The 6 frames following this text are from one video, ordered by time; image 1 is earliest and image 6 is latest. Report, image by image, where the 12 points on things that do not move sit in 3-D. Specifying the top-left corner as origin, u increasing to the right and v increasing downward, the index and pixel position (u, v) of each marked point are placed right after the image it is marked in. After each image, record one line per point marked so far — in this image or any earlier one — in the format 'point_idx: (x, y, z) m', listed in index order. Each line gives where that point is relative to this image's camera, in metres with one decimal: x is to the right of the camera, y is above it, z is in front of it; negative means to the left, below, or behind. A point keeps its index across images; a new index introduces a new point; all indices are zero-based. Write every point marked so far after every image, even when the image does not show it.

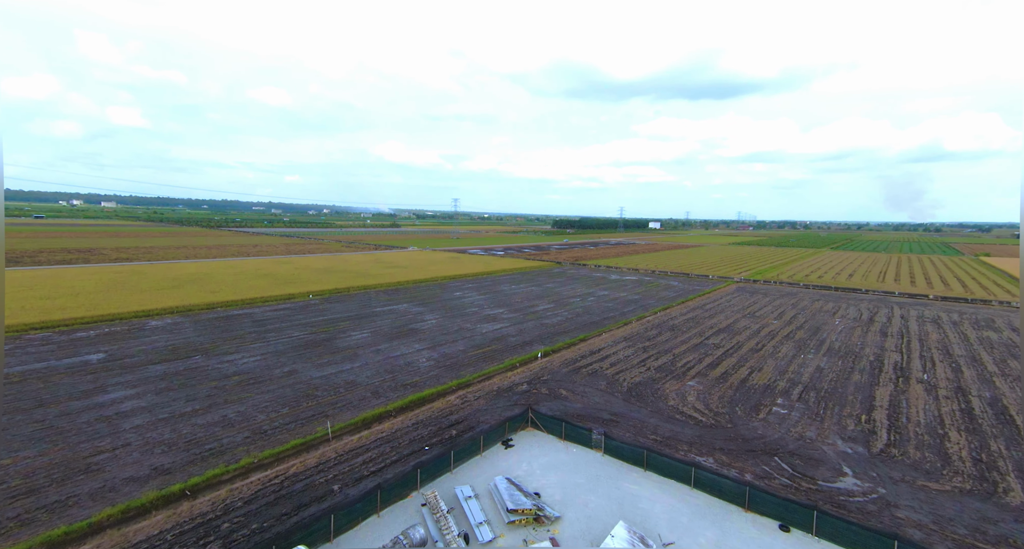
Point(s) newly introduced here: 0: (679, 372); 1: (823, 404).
0: (+4.7, -2.8, +14.2) m
1: (+7.2, -3.0, +11.7) m
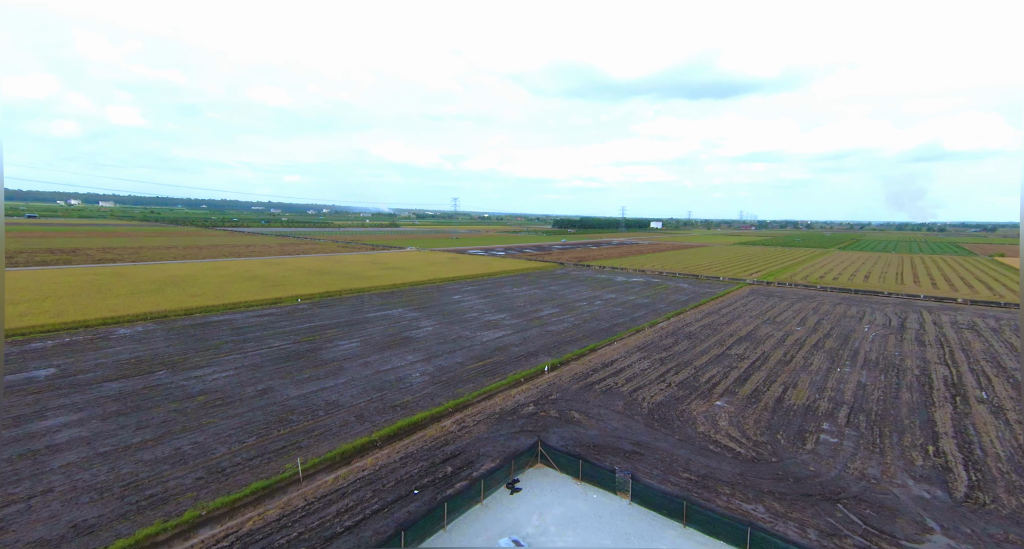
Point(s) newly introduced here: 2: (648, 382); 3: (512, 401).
0: (+4.8, -2.9, +12.6) m
1: (+7.3, -3.1, +10.1) m
2: (+3.5, -2.8, +13.2) m
3: (0.0, -3.0, +11.9) m
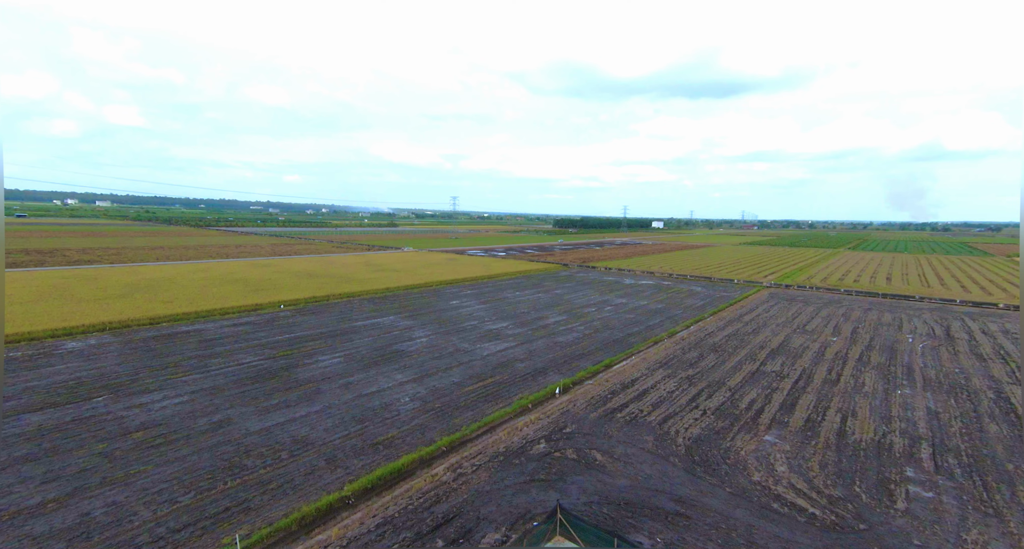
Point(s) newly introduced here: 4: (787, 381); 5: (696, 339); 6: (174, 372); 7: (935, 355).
0: (+4.9, -3.1, +10.6) m
1: (+7.4, -3.3, +8.0) m
2: (+3.7, -3.0, +11.1) m
3: (+0.1, -3.1, +9.8) m
4: (+7.3, -2.8, +13.4) m
5: (+6.6, -2.3, +18.1) m
6: (-8.6, -2.5, +12.8) m
7: (+13.1, -2.5, +15.6) m
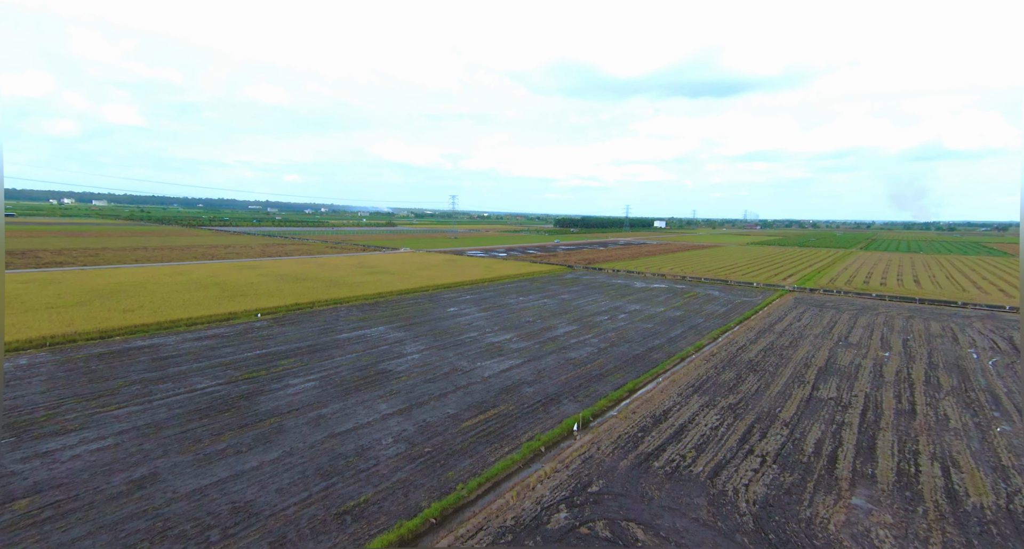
0: (+5.1, -3.3, +8.3) m
1: (+7.6, -3.5, +5.7) m
2: (+3.8, -3.2, +8.8) m
3: (+0.3, -3.3, +7.5) m
4: (+7.4, -3.0, +11.1) m
5: (+6.7, -2.5, +15.8) m
6: (-8.4, -2.7, +10.5) m
7: (+13.2, -2.7, +13.3) m
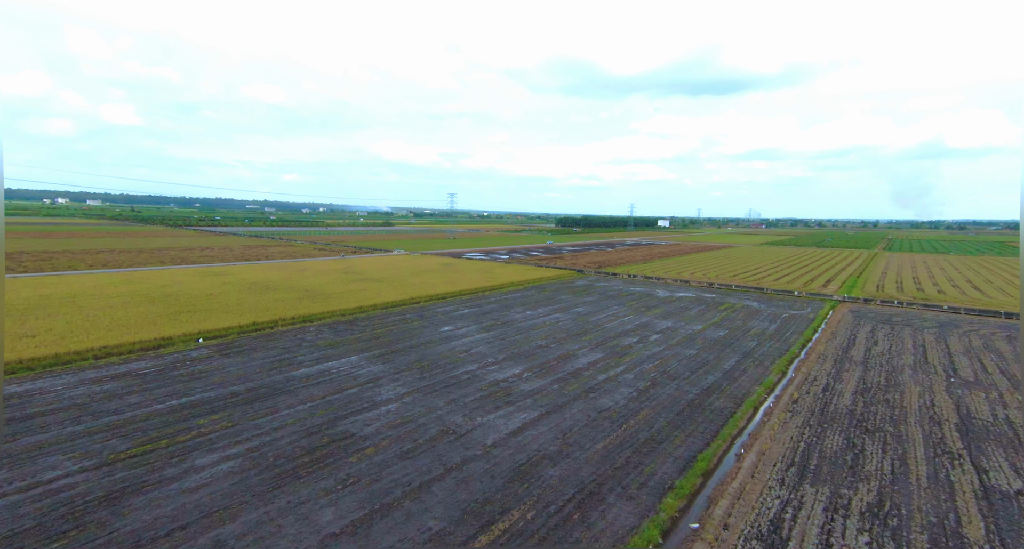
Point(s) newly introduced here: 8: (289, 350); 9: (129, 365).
0: (+5.4, -3.7, +4.2) m
1: (+7.9, -3.9, +1.6) m
2: (+4.1, -3.6, +4.7) m
3: (+0.6, -3.8, +3.4) m
4: (+7.7, -3.4, +7.0) m
5: (+7.0, -2.9, +11.6) m
6: (-8.1, -3.1, +6.4) m
7: (+13.5, -3.1, +9.2) m
8: (-6.8, -2.3, +15.3) m
9: (-10.0, -2.3, +13.1) m
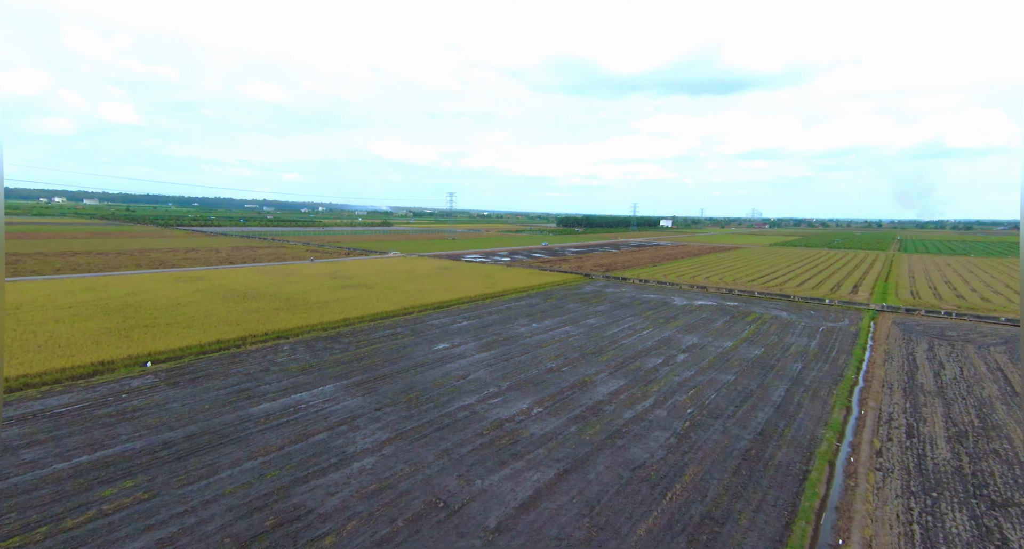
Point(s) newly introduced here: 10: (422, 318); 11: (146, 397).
0: (+5.5, -4.0, +1.7) m
1: (+8.0, -4.2, -0.9) m
2: (+4.3, -3.9, +2.2) m
3: (+0.7, -4.1, +0.9) m
4: (+7.9, -3.7, +4.5) m
5: (+7.1, -3.2, +9.2) m
6: (-8.0, -3.5, +3.9) m
7: (+13.7, -3.4, +6.7) m
8: (-6.6, -2.6, +12.8) m
9: (-9.8, -2.6, +10.7) m
10: (-3.5, -1.7, +19.8) m
11: (-8.2, -2.7, +11.3) m
